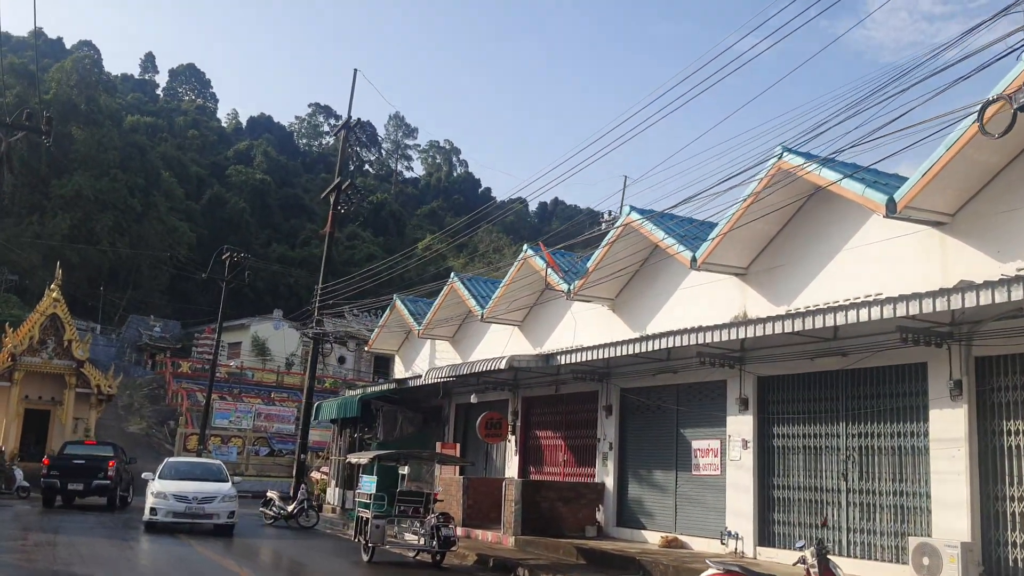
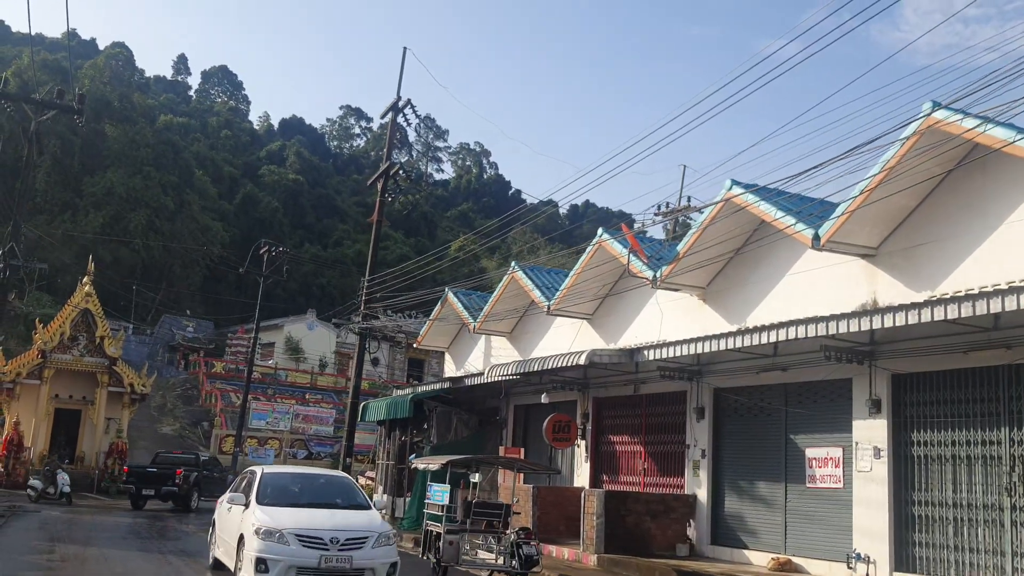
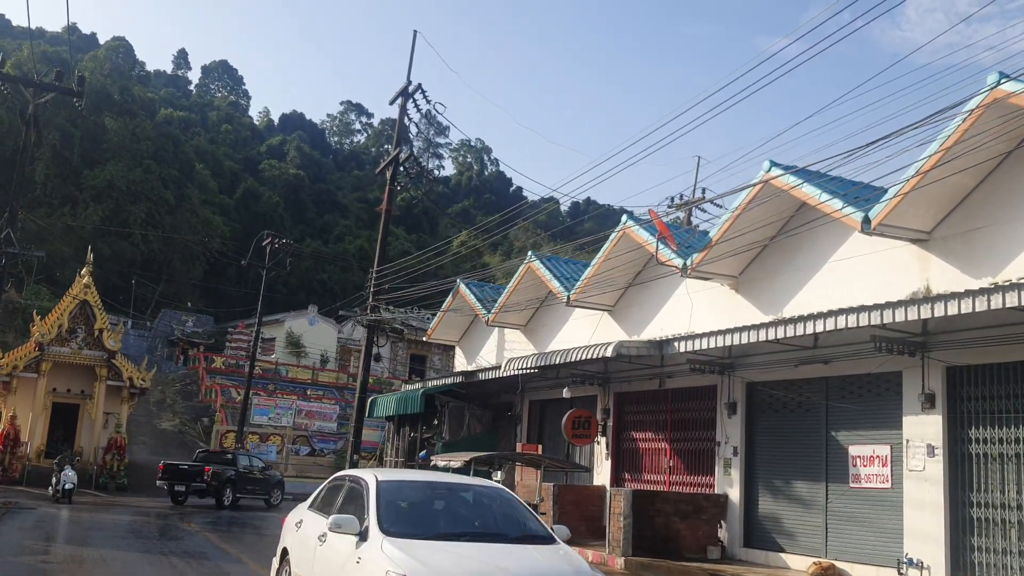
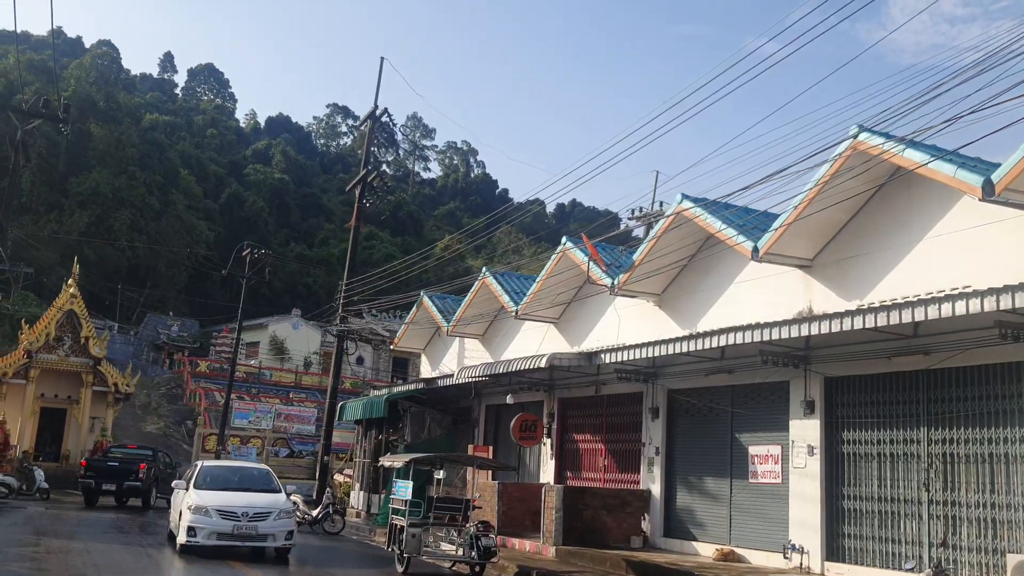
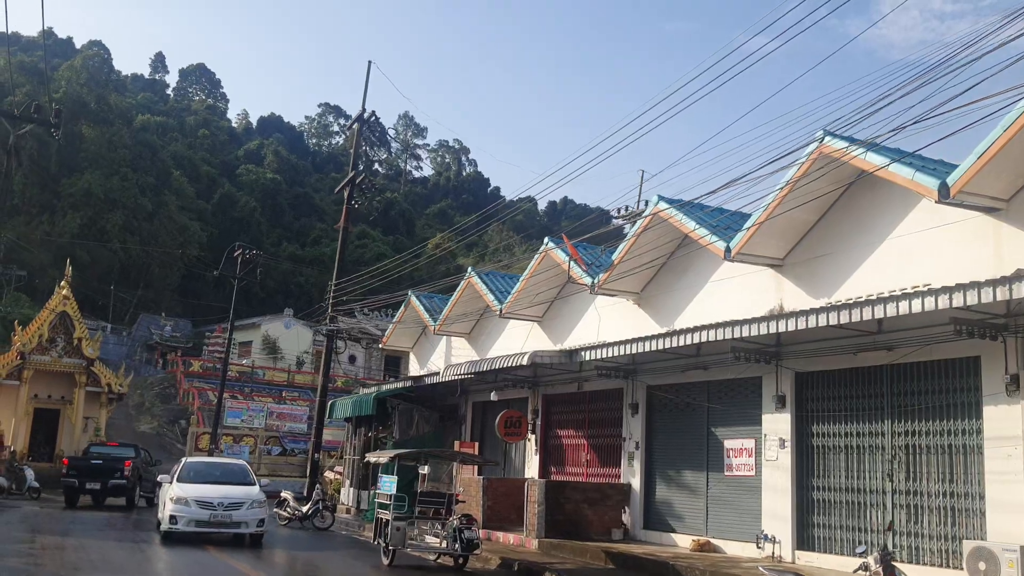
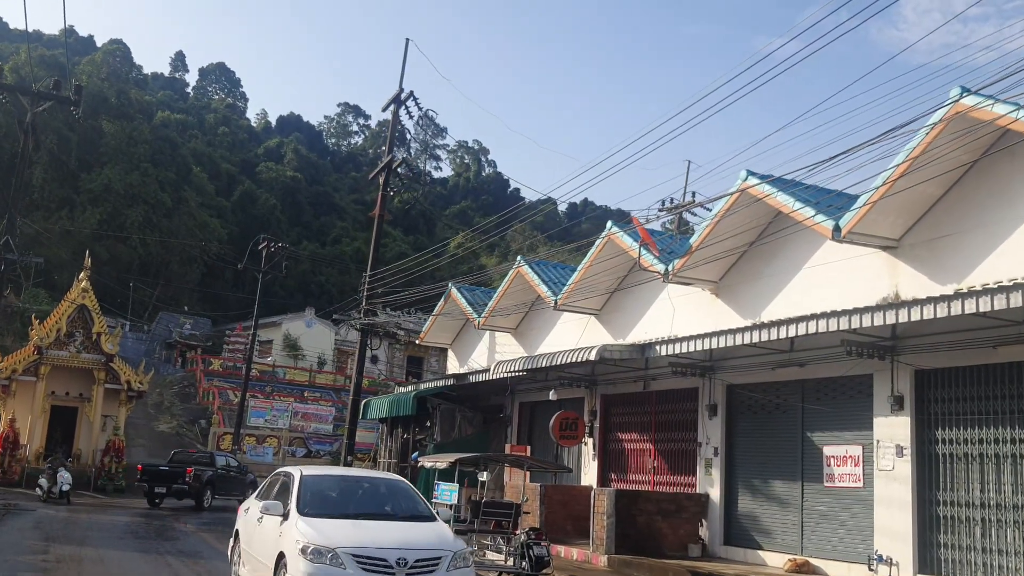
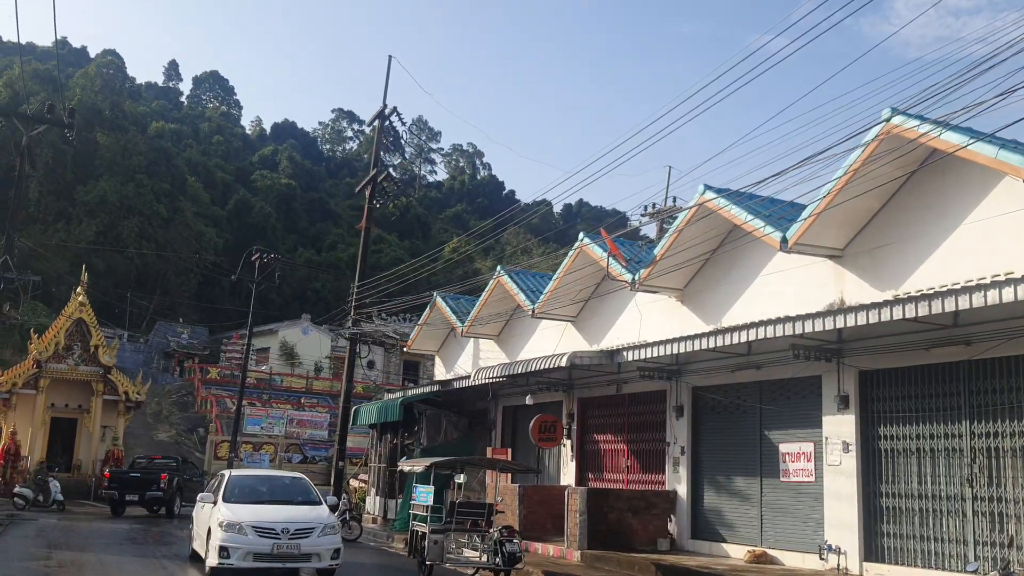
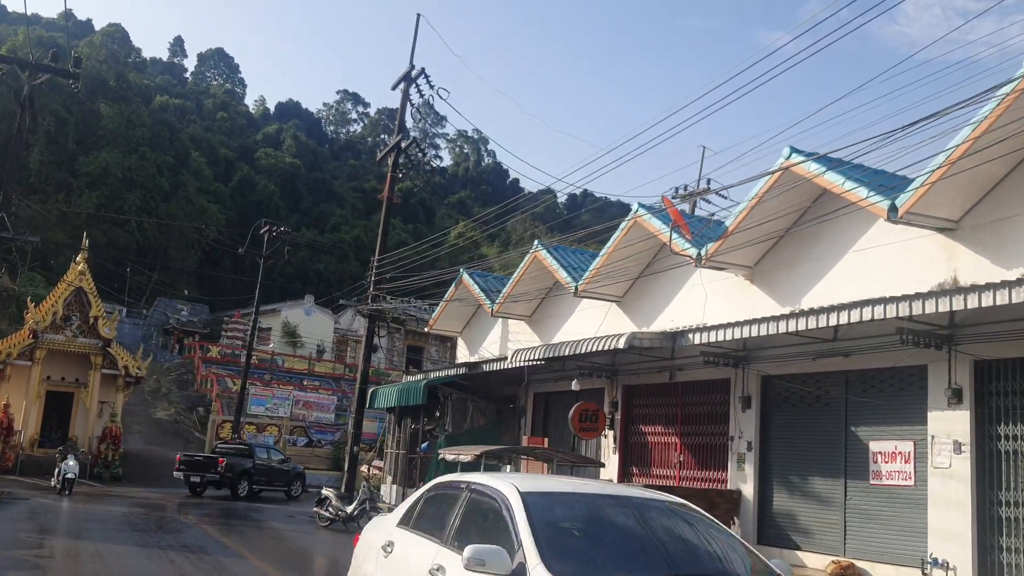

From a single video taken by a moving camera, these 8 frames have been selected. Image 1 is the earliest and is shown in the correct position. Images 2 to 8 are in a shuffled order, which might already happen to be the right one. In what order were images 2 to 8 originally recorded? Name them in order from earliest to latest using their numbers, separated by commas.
5, 4, 7, 2, 6, 3, 8
